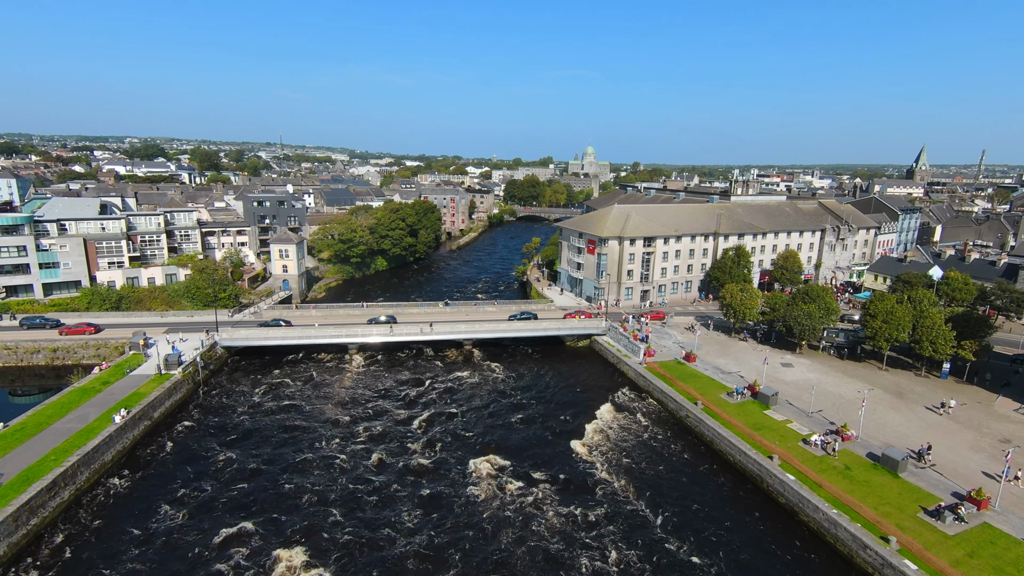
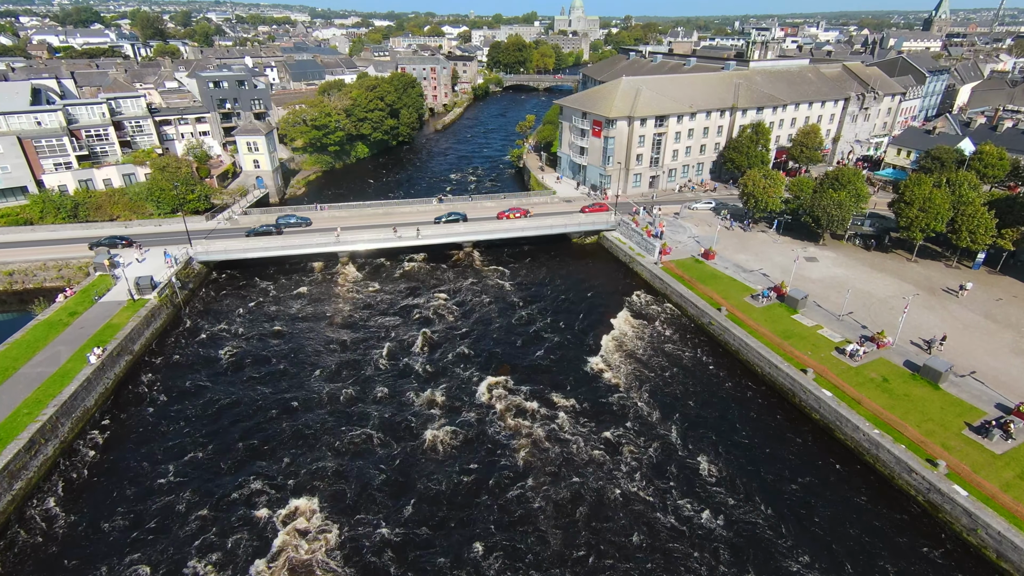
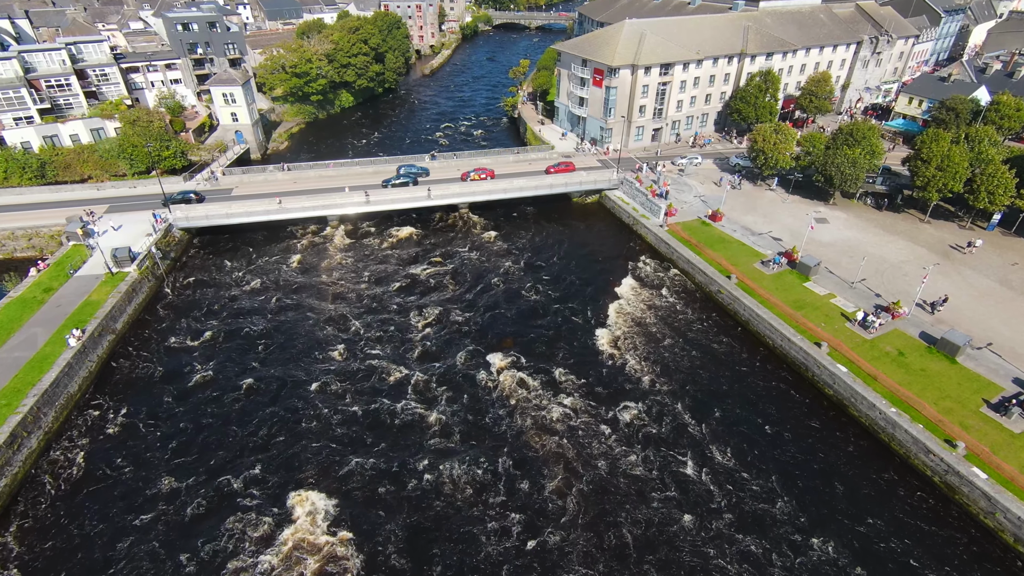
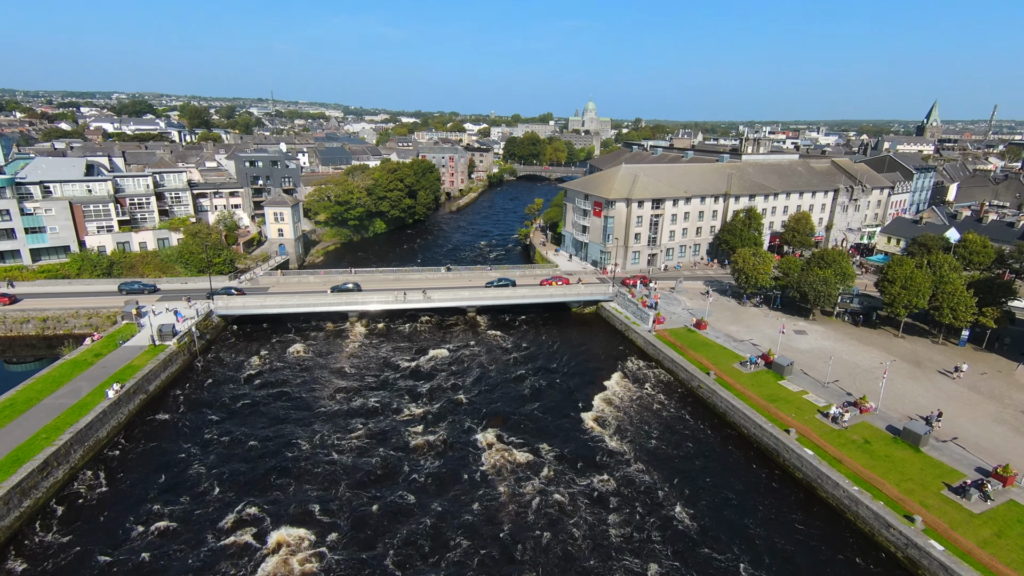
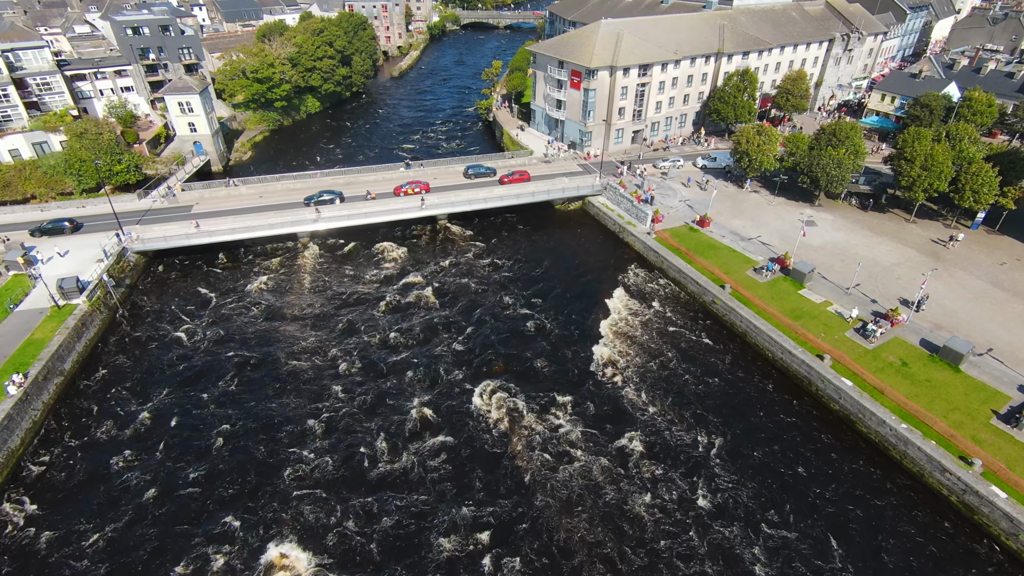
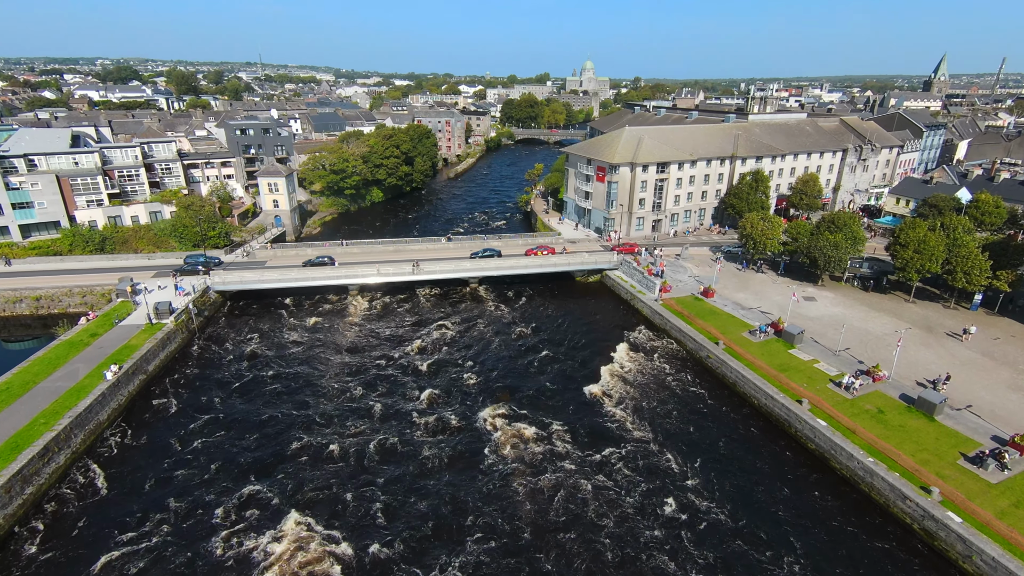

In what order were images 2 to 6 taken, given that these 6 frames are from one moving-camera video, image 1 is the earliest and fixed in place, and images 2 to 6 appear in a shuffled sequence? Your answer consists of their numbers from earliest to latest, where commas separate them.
4, 6, 2, 3, 5
